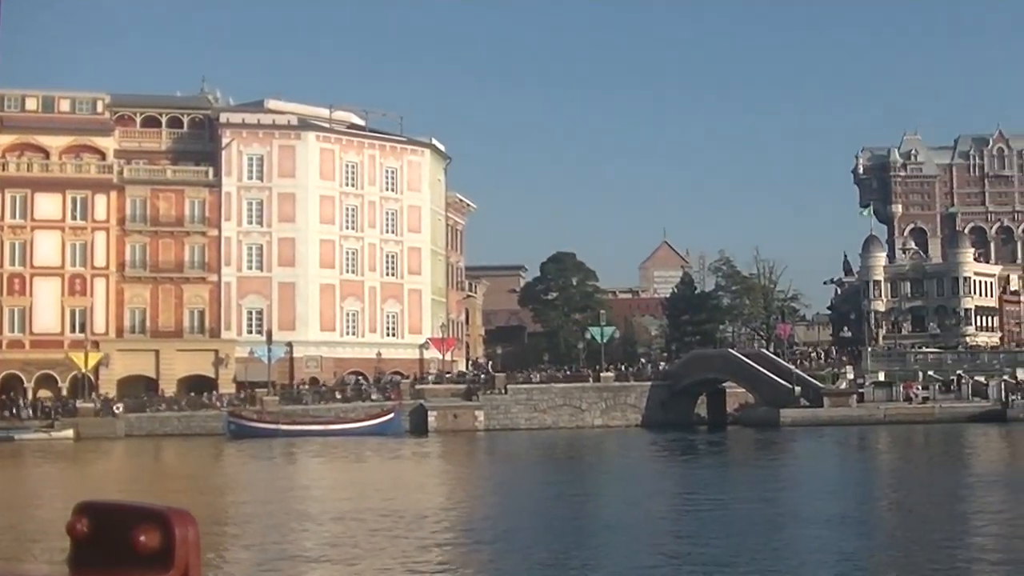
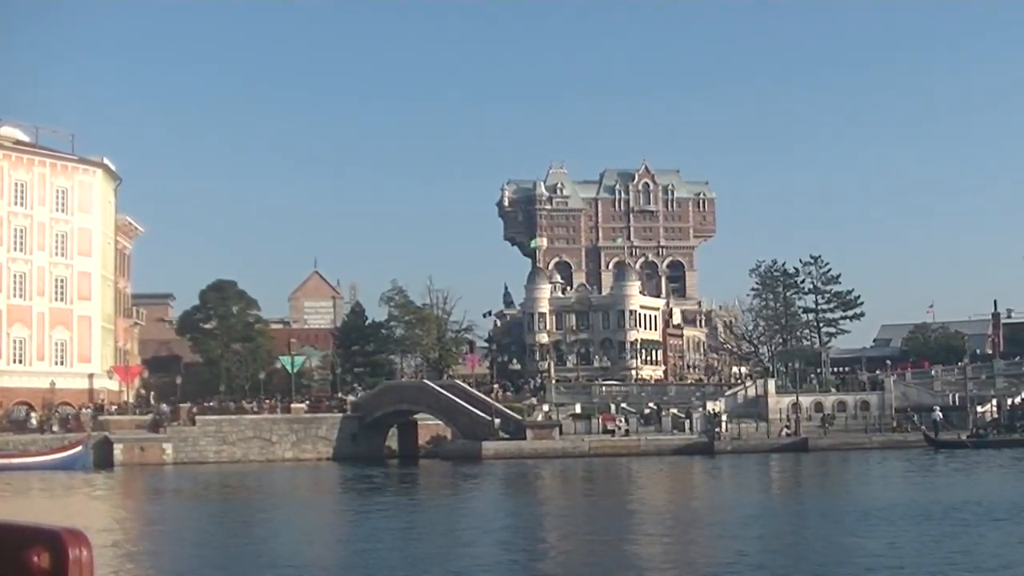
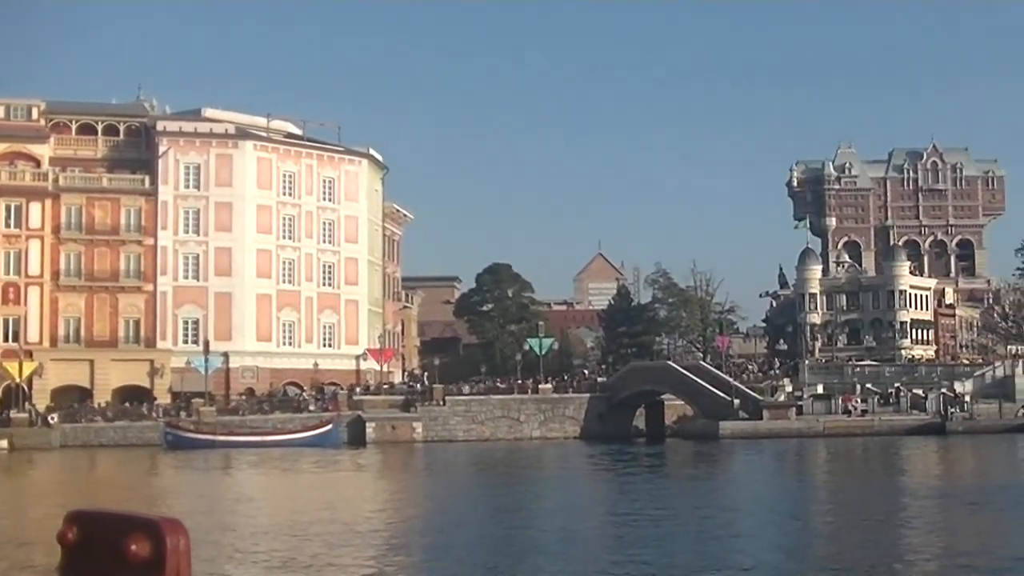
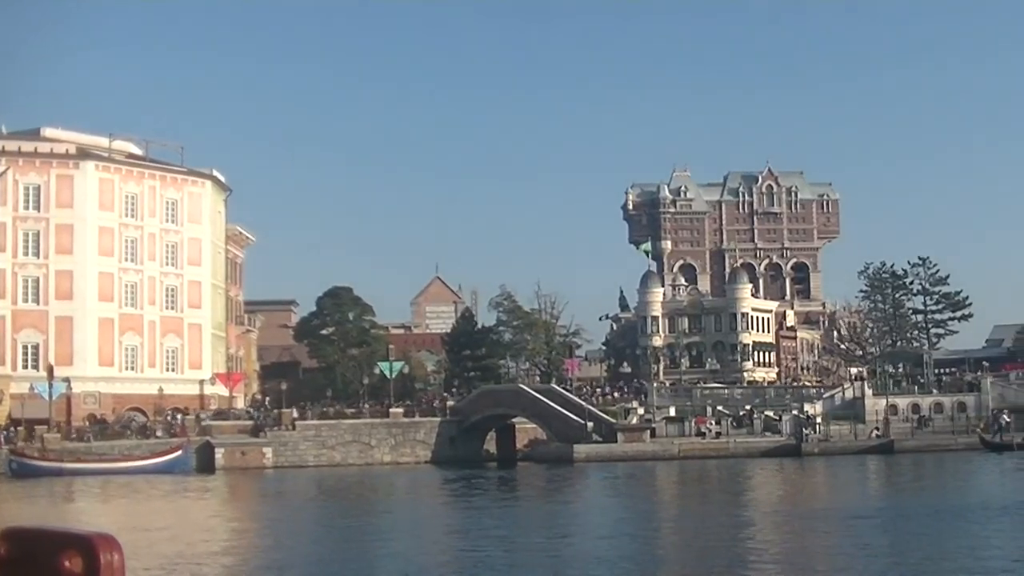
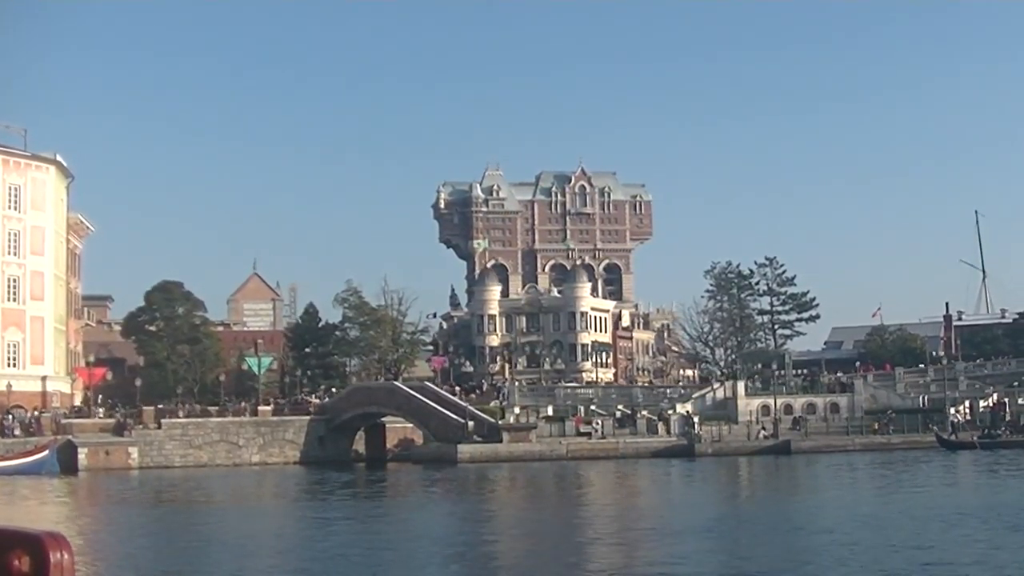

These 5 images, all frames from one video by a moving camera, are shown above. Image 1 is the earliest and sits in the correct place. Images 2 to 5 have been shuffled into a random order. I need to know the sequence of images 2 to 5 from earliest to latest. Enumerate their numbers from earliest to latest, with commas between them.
3, 4, 2, 5
